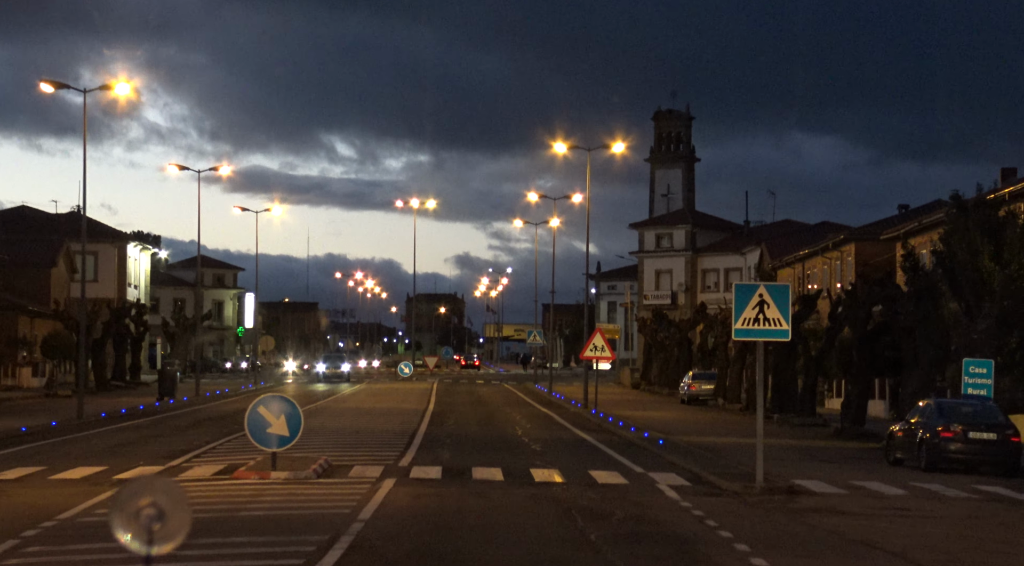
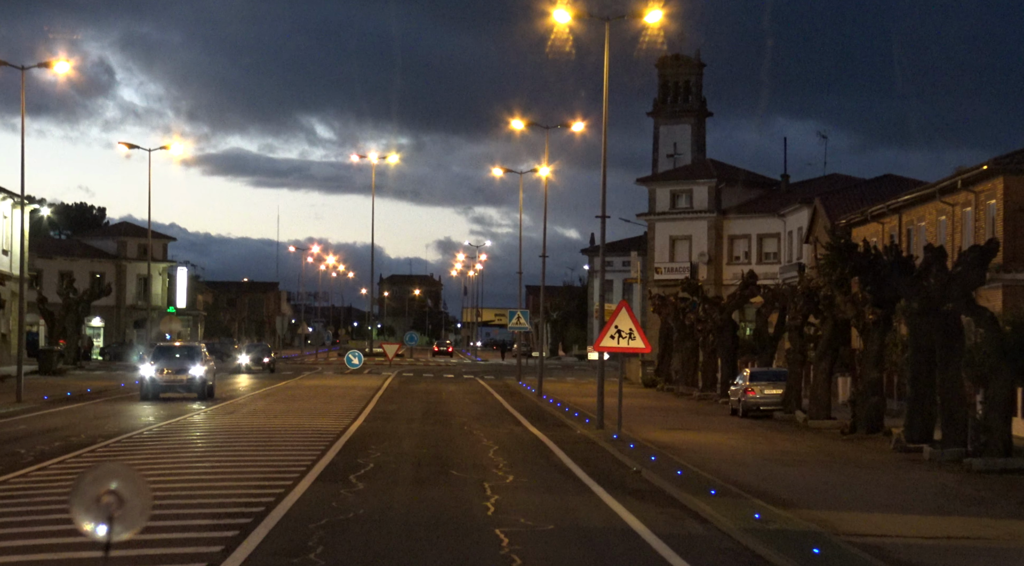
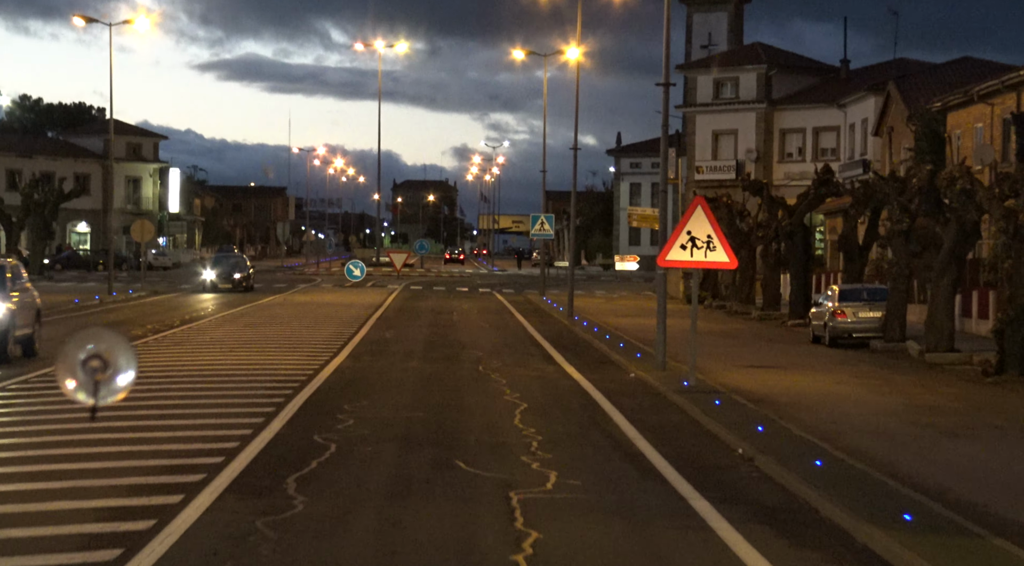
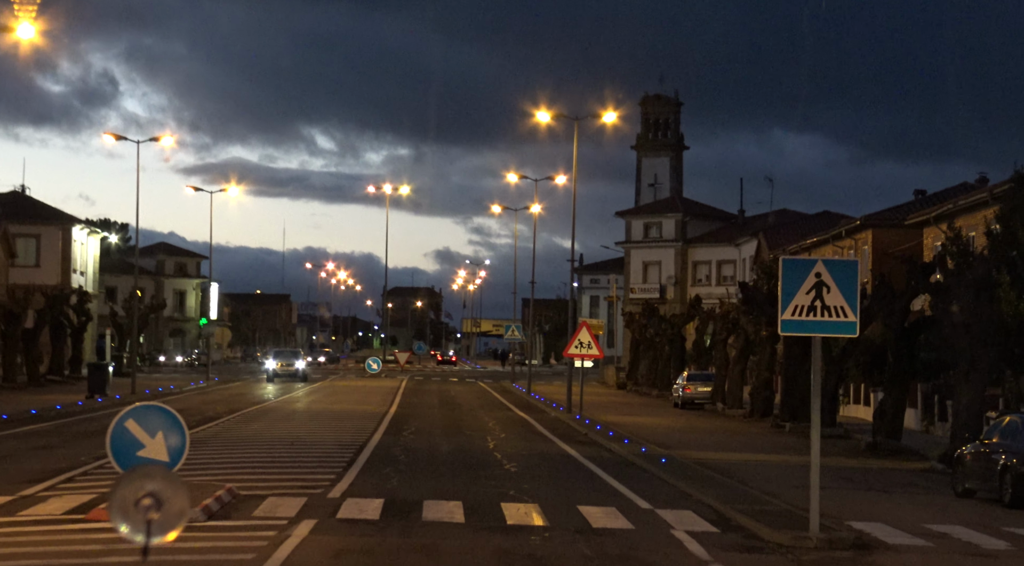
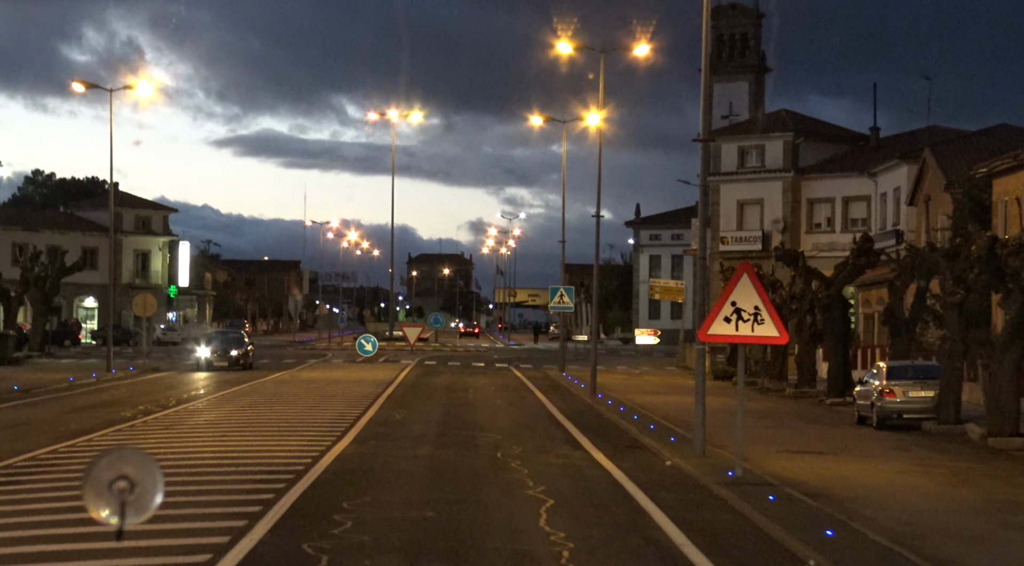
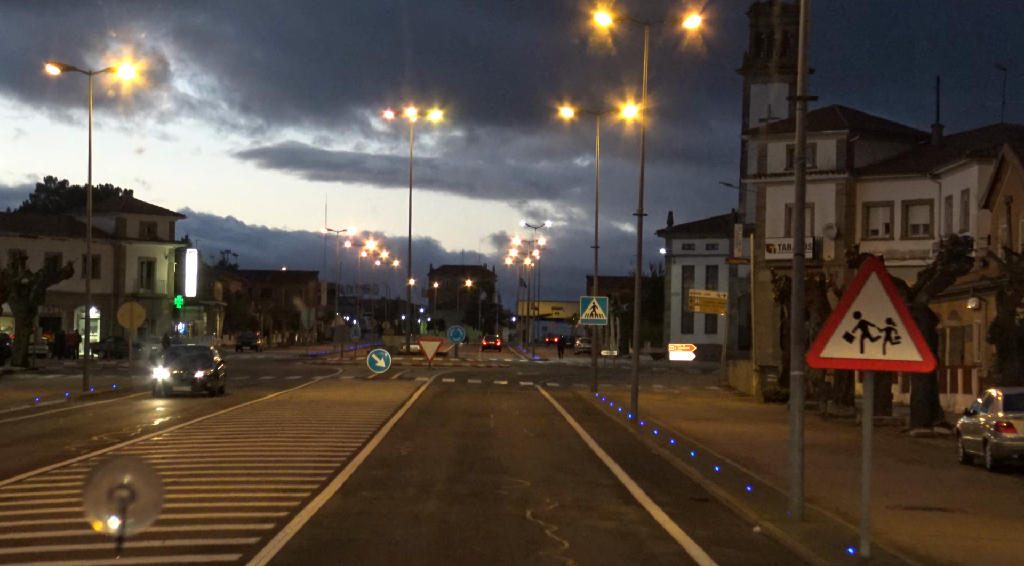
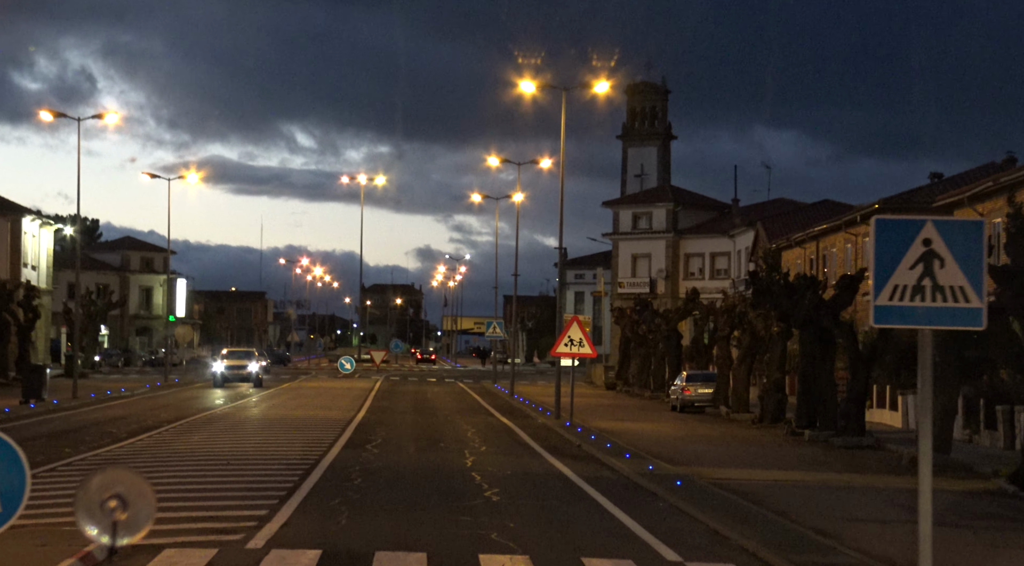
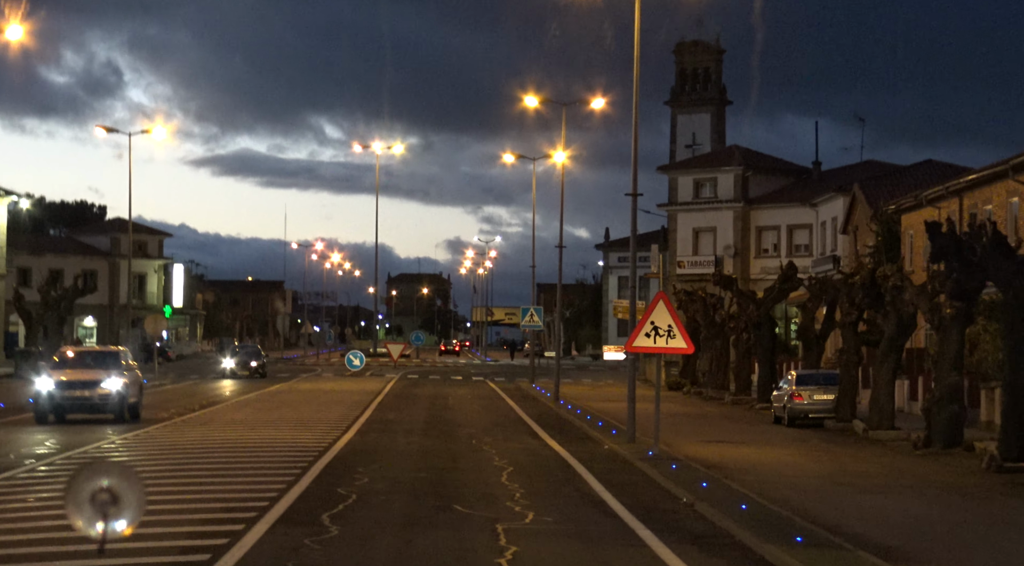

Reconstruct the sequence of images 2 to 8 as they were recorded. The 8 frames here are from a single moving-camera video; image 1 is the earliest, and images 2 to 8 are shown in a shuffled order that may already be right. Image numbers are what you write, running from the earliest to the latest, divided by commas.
4, 7, 2, 8, 3, 5, 6
